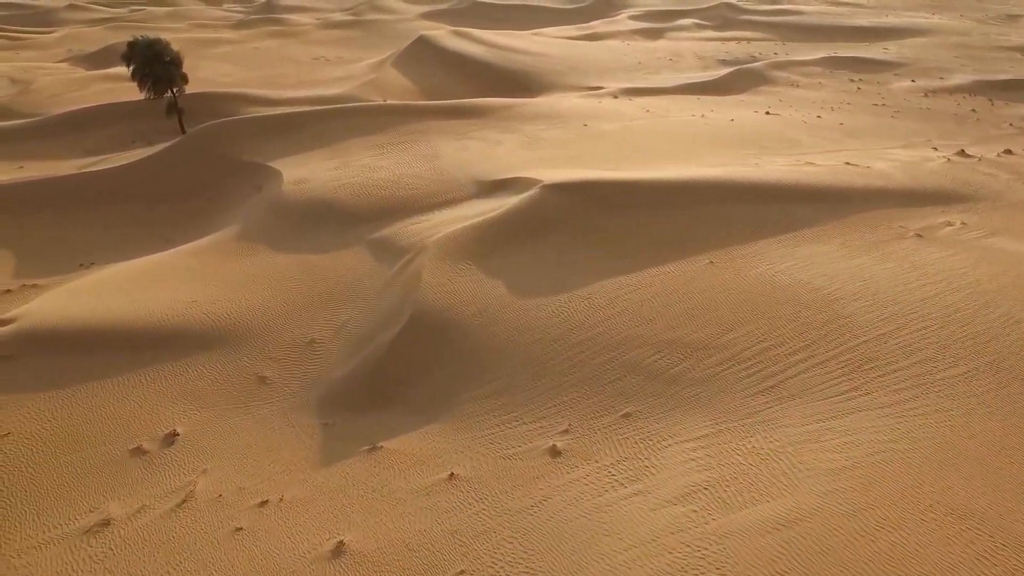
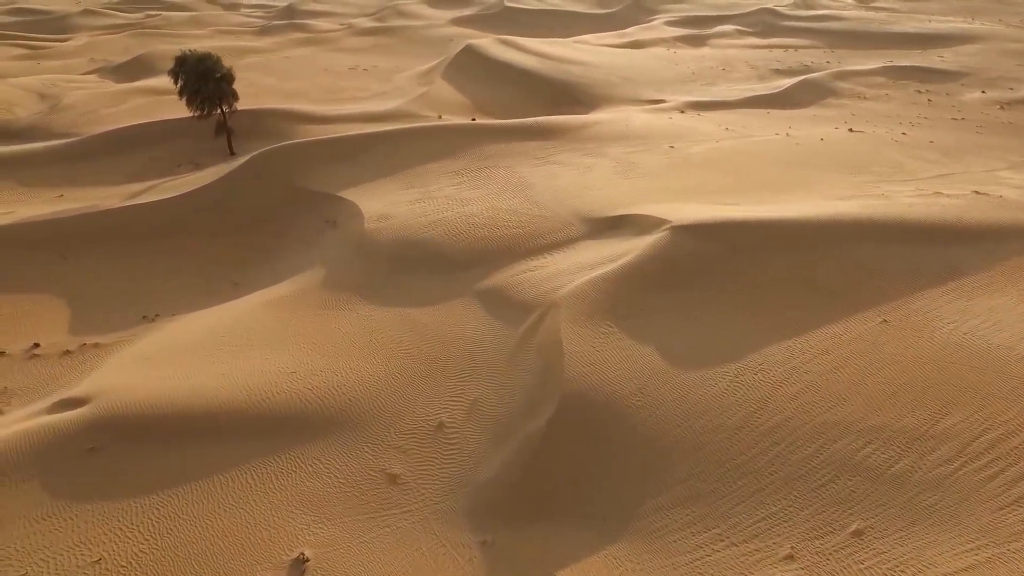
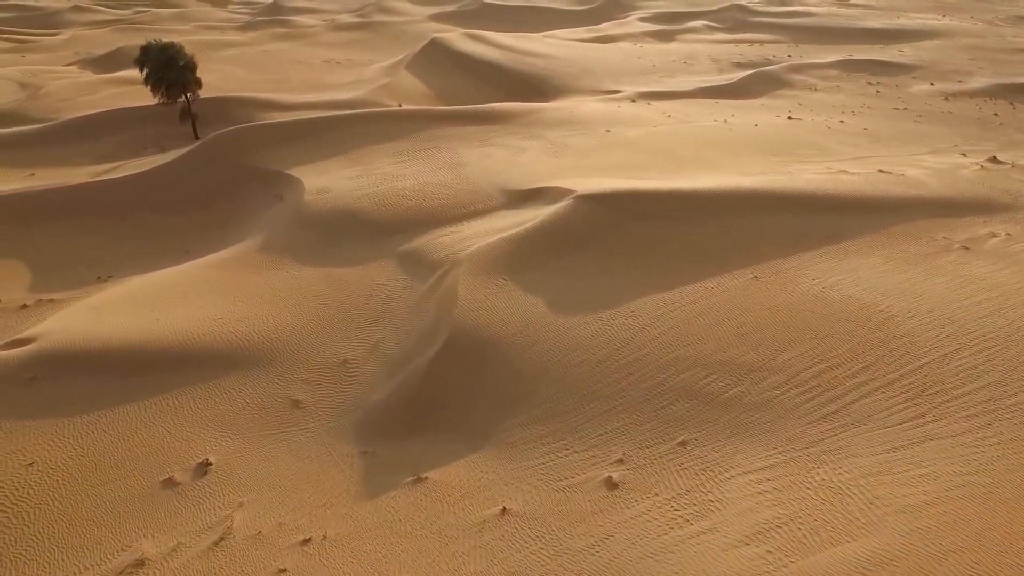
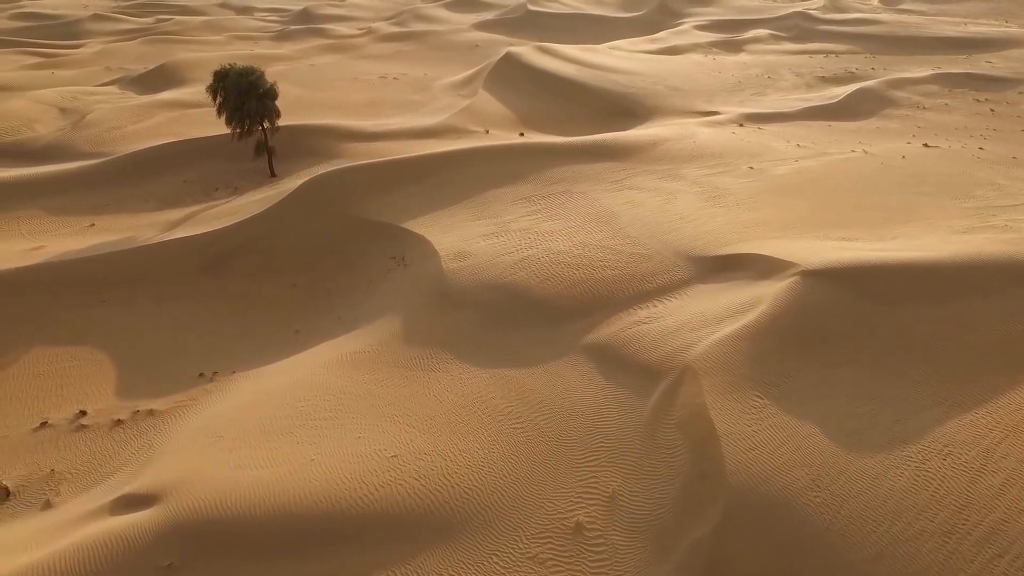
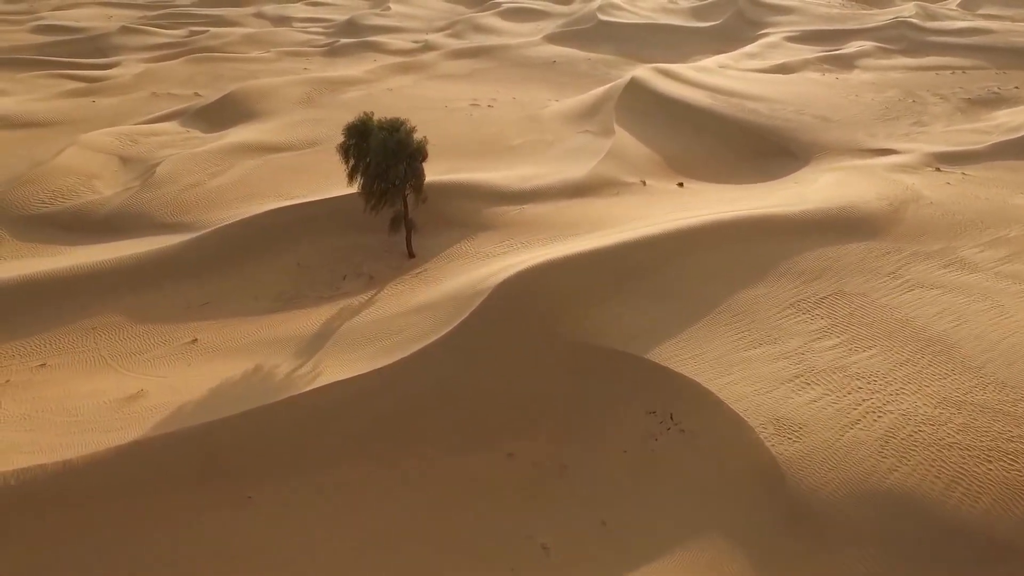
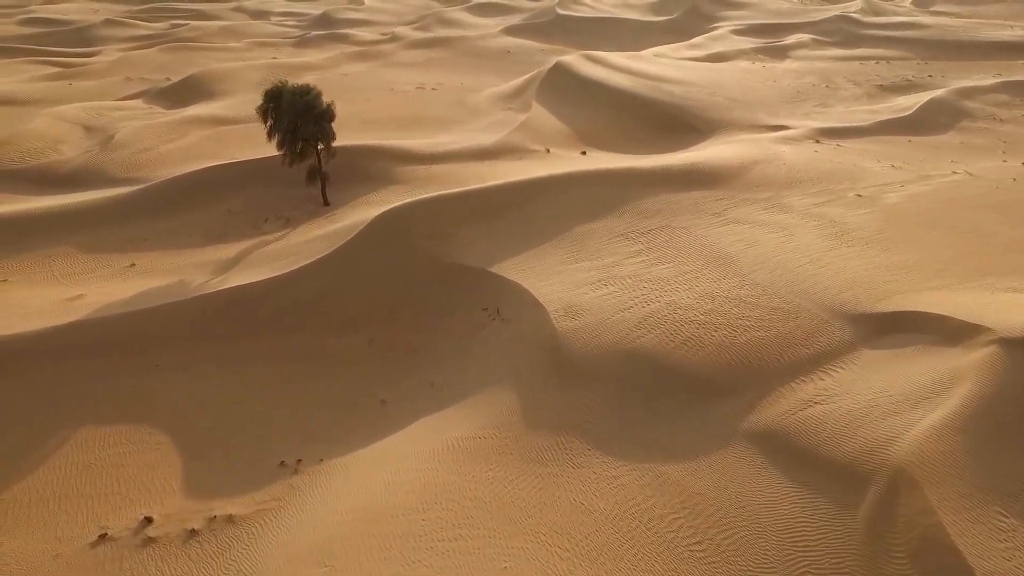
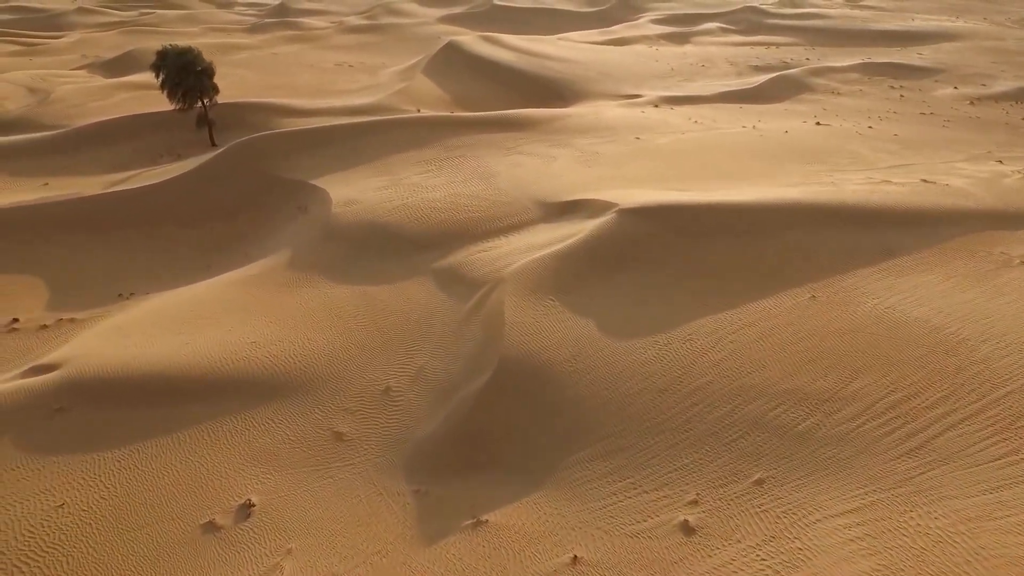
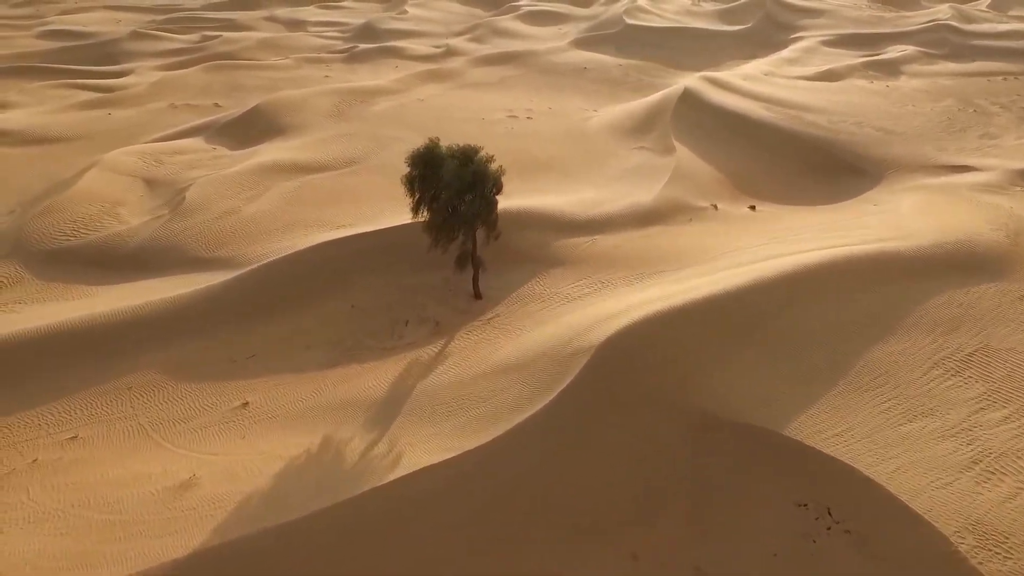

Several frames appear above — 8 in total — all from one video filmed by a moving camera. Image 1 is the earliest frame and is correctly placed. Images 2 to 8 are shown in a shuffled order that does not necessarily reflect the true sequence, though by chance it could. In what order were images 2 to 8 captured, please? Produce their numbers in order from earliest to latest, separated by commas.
3, 7, 2, 4, 6, 5, 8
